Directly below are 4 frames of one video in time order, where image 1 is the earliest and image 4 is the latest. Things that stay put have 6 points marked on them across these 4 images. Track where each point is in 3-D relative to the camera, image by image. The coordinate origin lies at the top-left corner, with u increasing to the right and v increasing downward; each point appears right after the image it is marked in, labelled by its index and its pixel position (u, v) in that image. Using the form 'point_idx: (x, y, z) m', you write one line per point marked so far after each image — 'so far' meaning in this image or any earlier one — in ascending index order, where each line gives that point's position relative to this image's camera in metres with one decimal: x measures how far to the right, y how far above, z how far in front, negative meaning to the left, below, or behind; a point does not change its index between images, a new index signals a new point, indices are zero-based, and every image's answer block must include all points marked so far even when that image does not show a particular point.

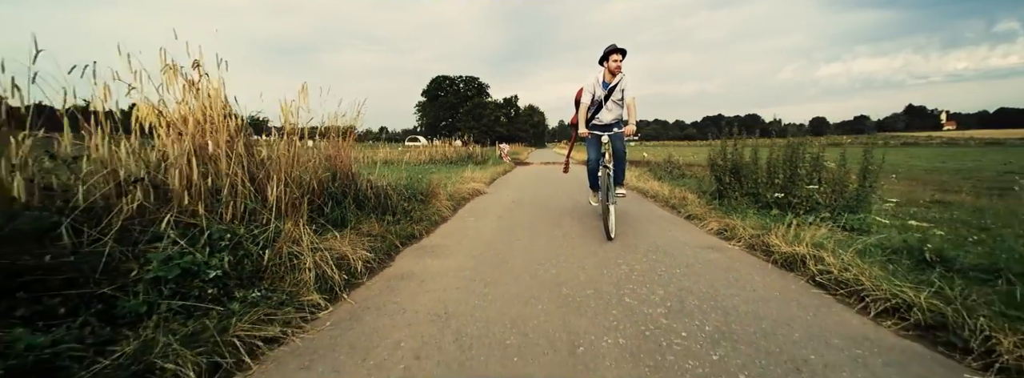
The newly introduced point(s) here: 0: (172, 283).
0: (-2.0, -0.5, +2.3) m
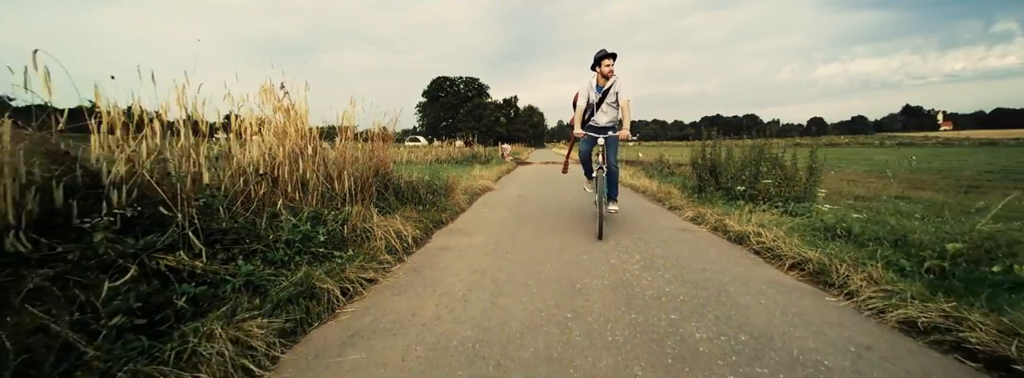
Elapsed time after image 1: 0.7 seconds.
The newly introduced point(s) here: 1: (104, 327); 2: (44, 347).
0: (-1.8, -0.4, +3.3) m
1: (-1.9, -0.6, +1.9) m
2: (-1.9, -0.7, +1.7) m
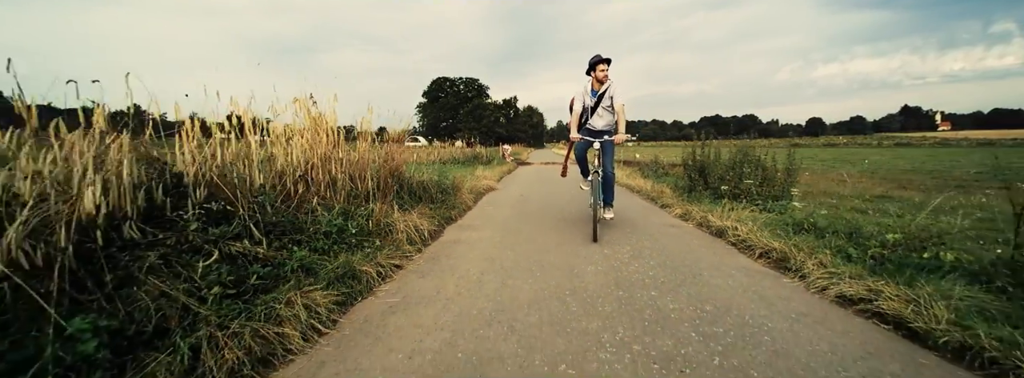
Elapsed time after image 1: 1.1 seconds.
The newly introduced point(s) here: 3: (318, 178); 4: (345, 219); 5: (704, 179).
0: (-1.7, -0.4, +3.9) m
1: (-1.8, -0.6, +2.4) m
2: (-1.9, -0.6, +2.2) m
3: (-2.2, +0.1, +4.5) m
4: (-1.8, -0.3, +4.3) m
5: (+3.8, +0.2, +7.8) m
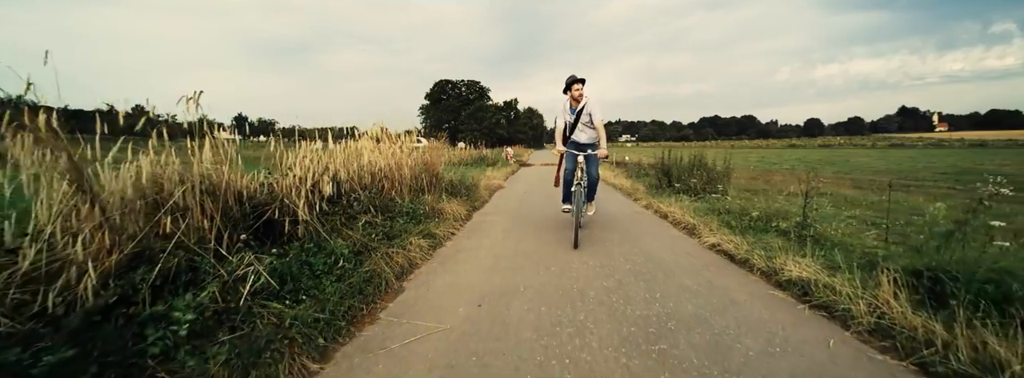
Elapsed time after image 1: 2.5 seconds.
0: (-1.6, -0.4, +6.1) m
1: (-1.7, -0.6, +4.6) m
2: (-1.7, -0.6, +4.4) m
3: (-2.0, +0.2, +6.7) m
4: (-1.6, -0.3, +6.5) m
5: (+4.0, +0.3, +10.1) m
